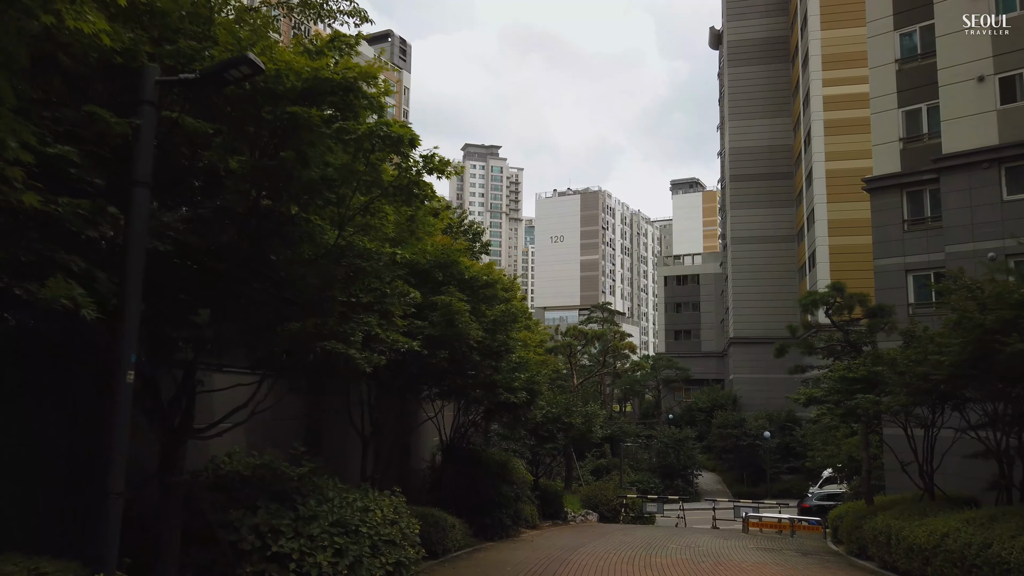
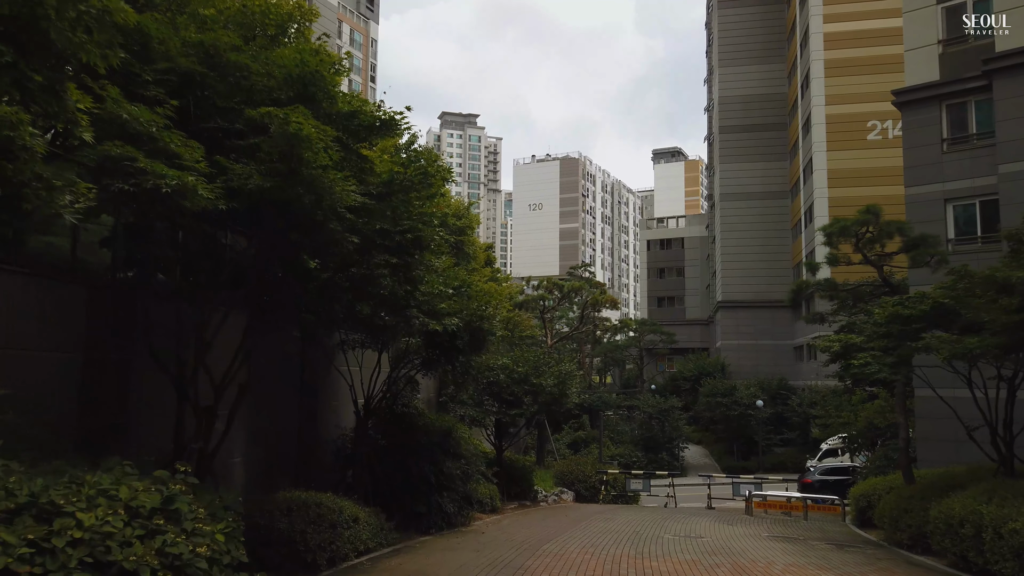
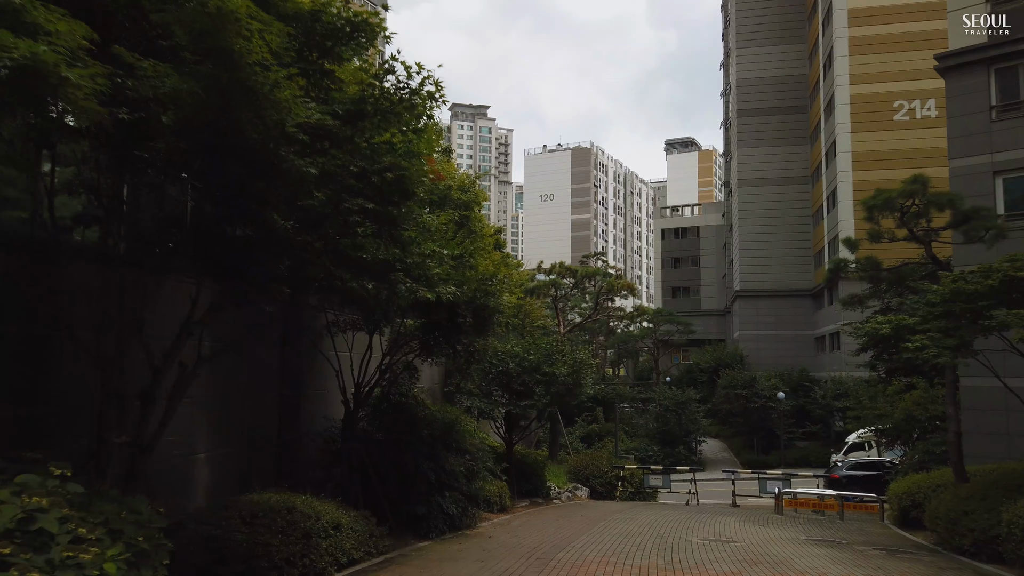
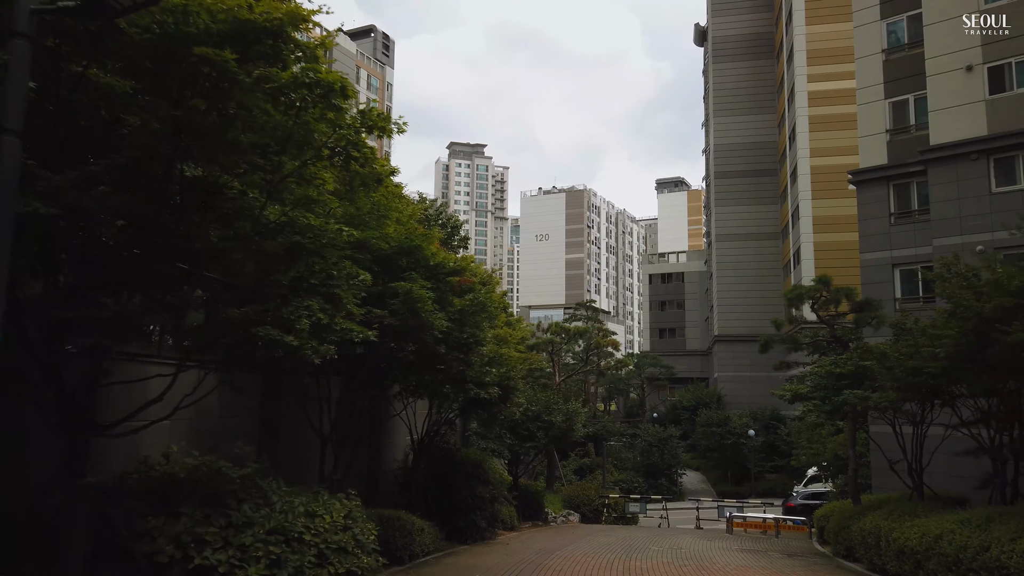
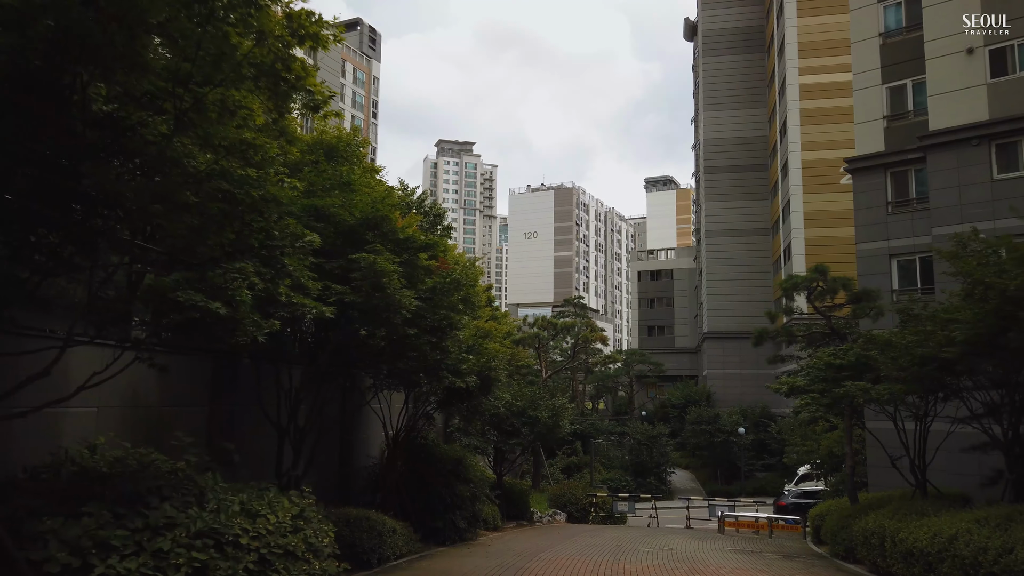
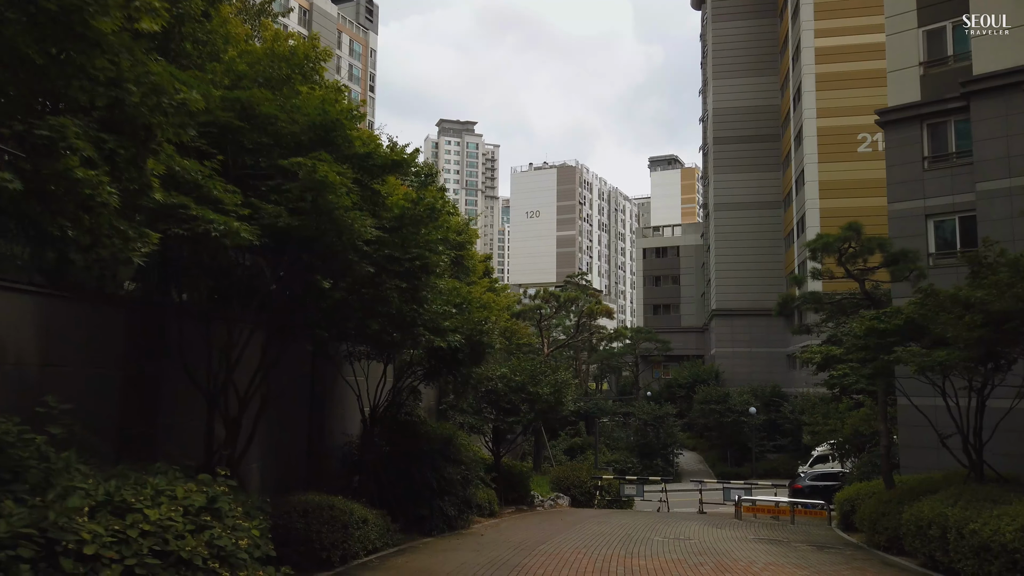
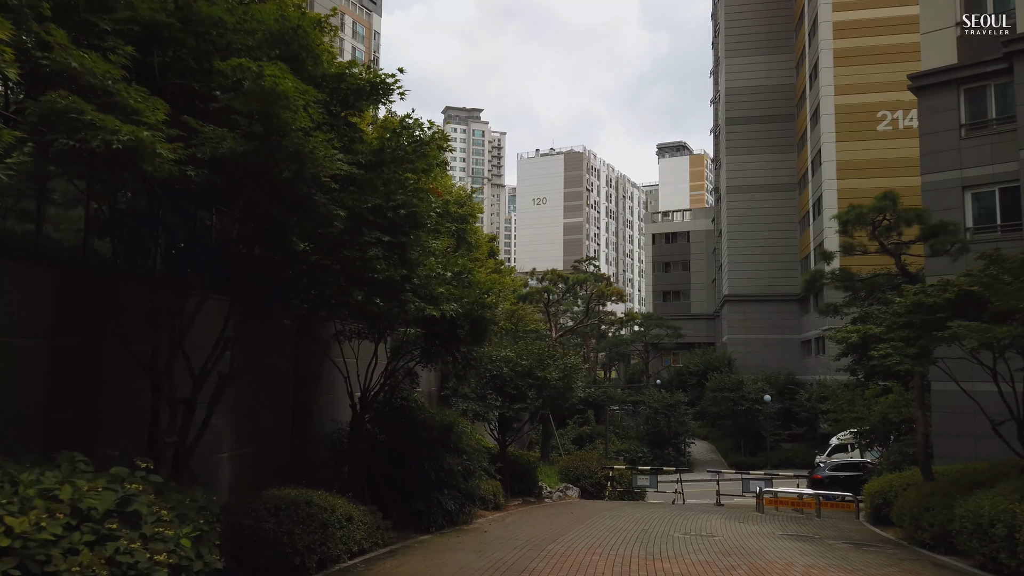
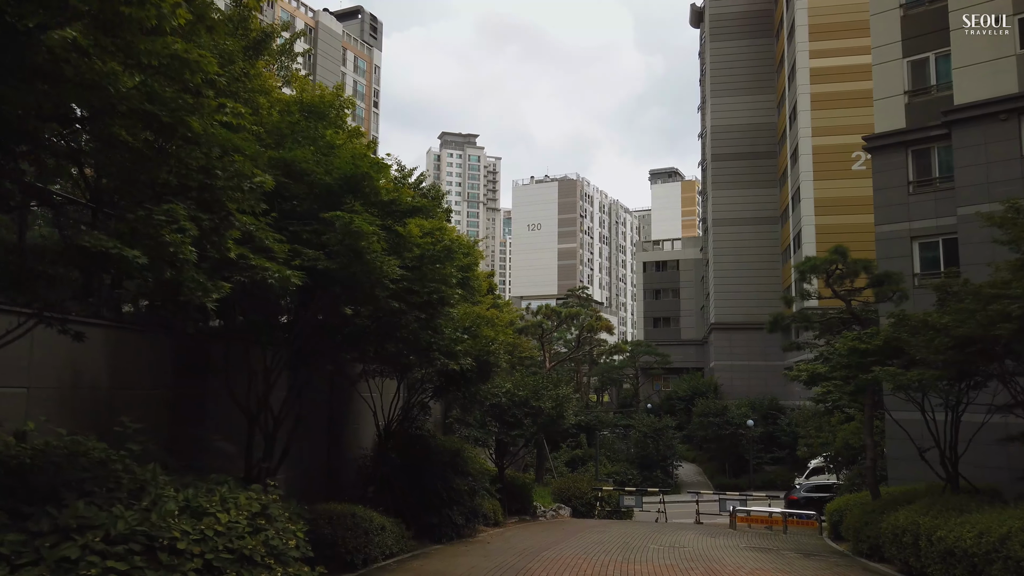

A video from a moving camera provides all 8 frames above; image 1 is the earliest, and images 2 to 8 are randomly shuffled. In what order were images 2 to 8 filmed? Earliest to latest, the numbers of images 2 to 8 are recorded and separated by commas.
4, 5, 8, 6, 2, 7, 3
